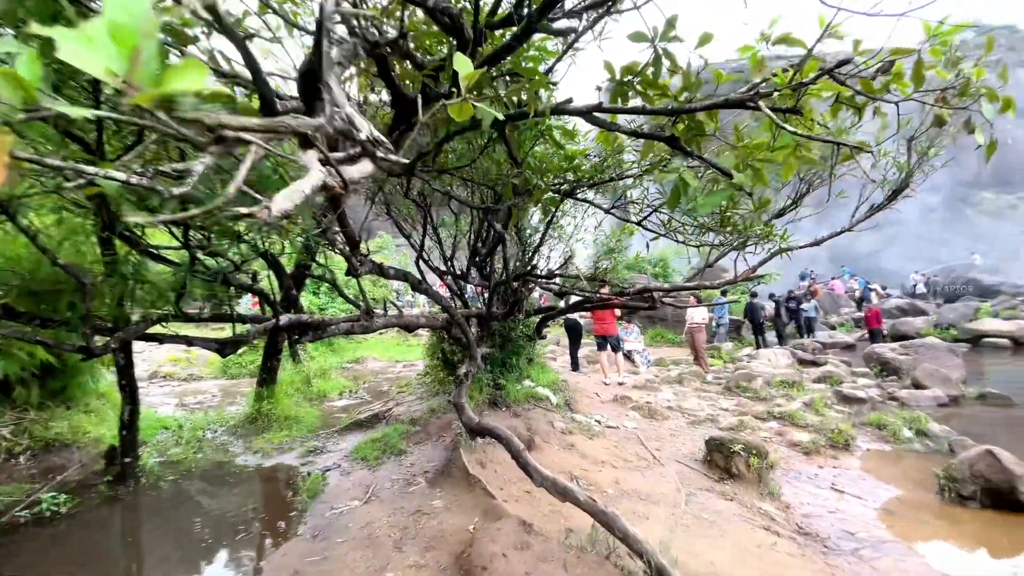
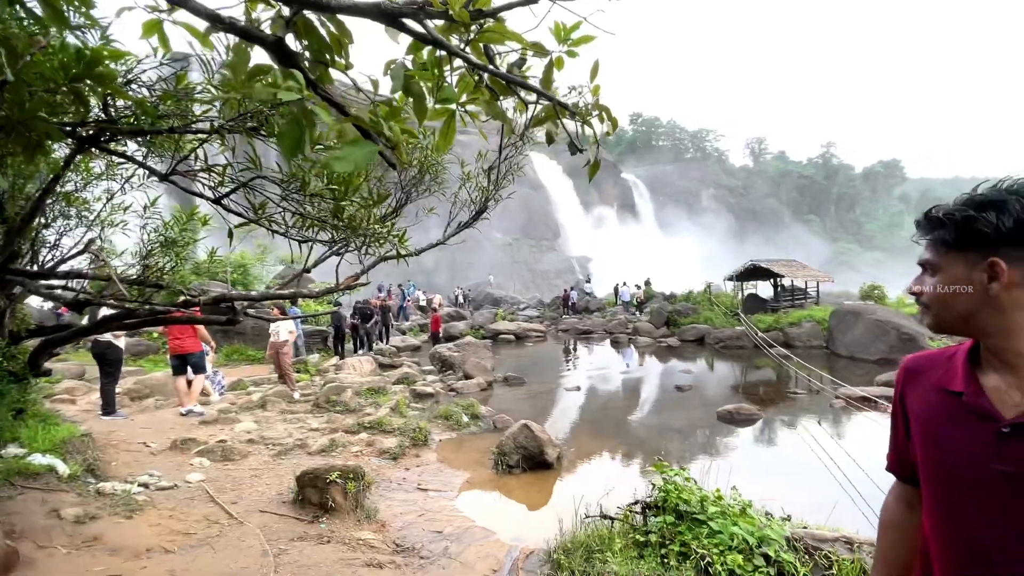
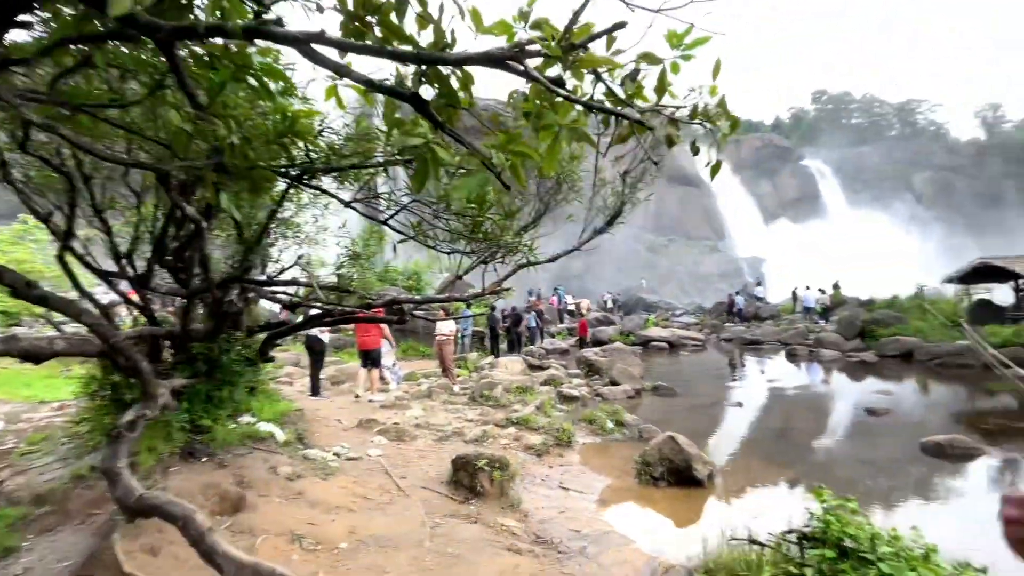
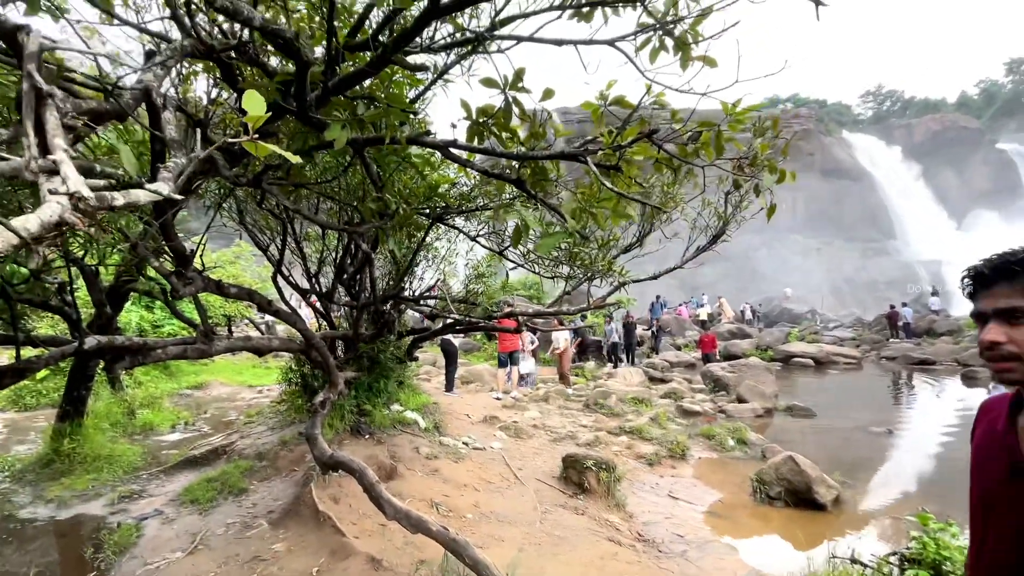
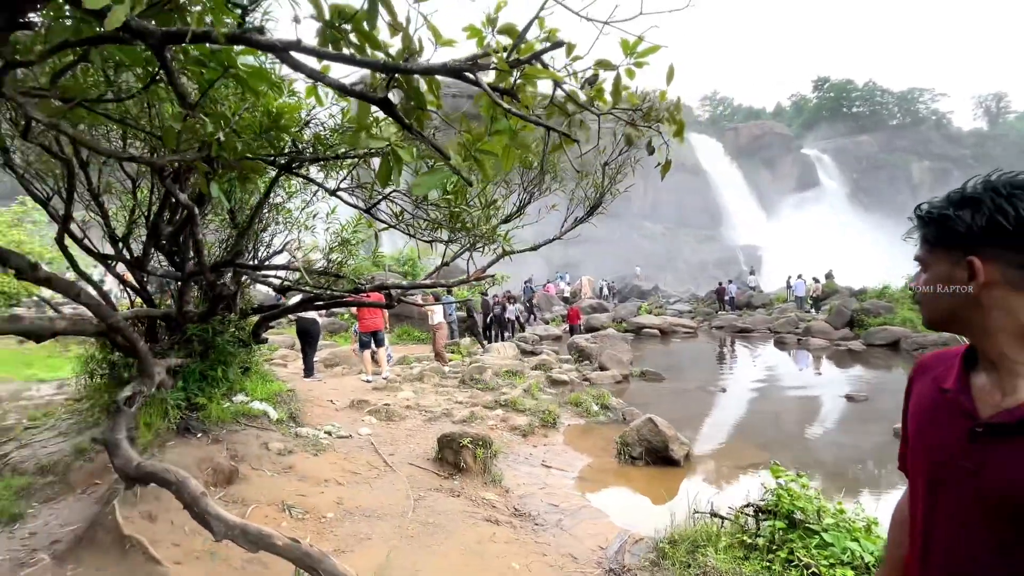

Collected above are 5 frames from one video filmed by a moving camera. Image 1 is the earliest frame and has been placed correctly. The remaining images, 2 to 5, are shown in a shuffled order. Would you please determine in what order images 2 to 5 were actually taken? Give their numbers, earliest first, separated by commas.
3, 2, 5, 4
